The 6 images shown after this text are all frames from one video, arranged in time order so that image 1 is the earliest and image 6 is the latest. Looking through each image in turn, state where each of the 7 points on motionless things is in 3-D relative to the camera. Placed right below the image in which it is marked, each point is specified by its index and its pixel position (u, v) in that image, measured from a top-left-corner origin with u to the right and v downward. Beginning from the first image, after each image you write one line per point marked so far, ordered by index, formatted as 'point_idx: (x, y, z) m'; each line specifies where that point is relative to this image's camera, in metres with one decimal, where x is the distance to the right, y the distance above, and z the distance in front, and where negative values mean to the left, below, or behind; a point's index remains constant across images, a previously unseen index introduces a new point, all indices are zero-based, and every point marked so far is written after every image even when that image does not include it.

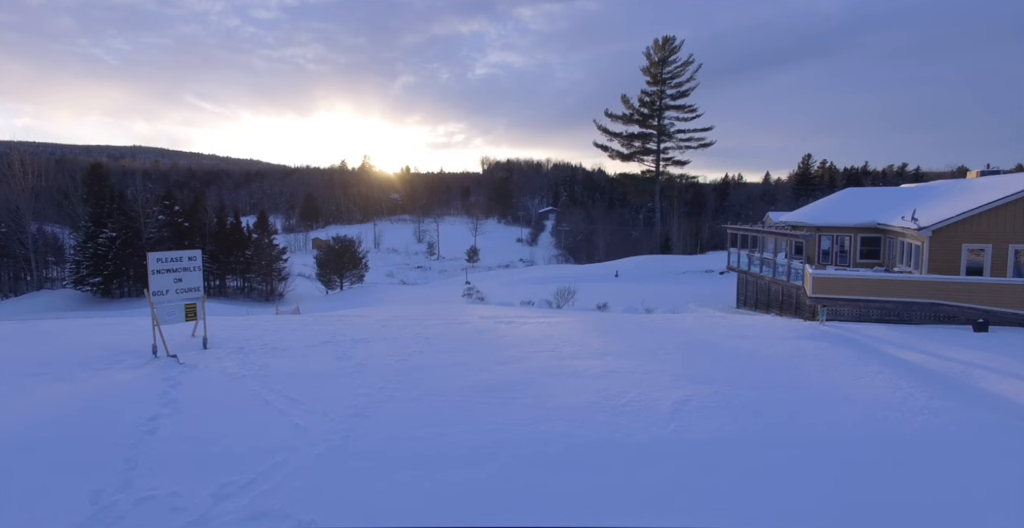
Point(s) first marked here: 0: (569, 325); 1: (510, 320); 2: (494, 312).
0: (+1.2, -1.2, +12.1) m
1: (0.0, -1.1, +12.5) m
2: (-0.4, -1.2, +15.2) m
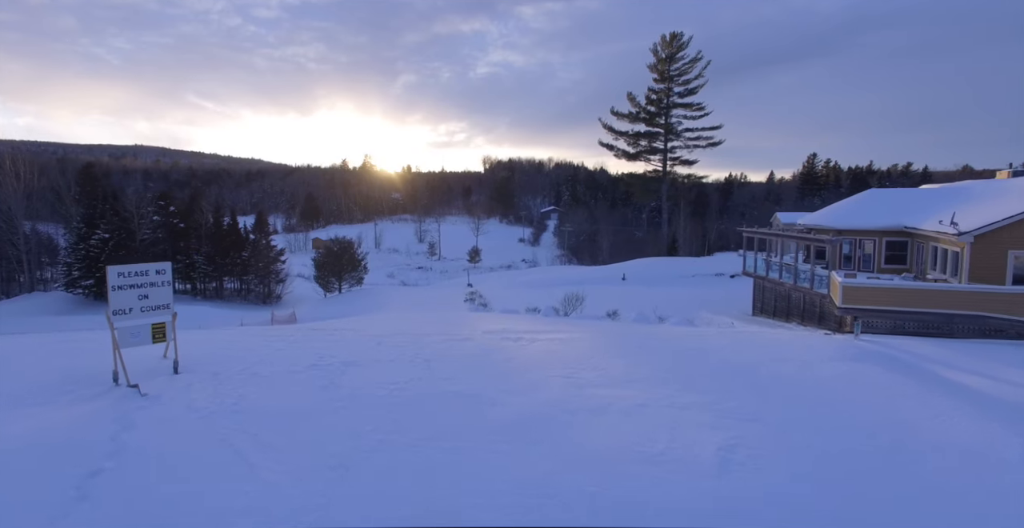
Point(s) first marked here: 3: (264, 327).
0: (+1.3, -1.4, +11.0) m
1: (+0.1, -1.3, +11.4) m
2: (-0.3, -1.4, +14.2) m
3: (-6.9, -1.8, +16.8) m
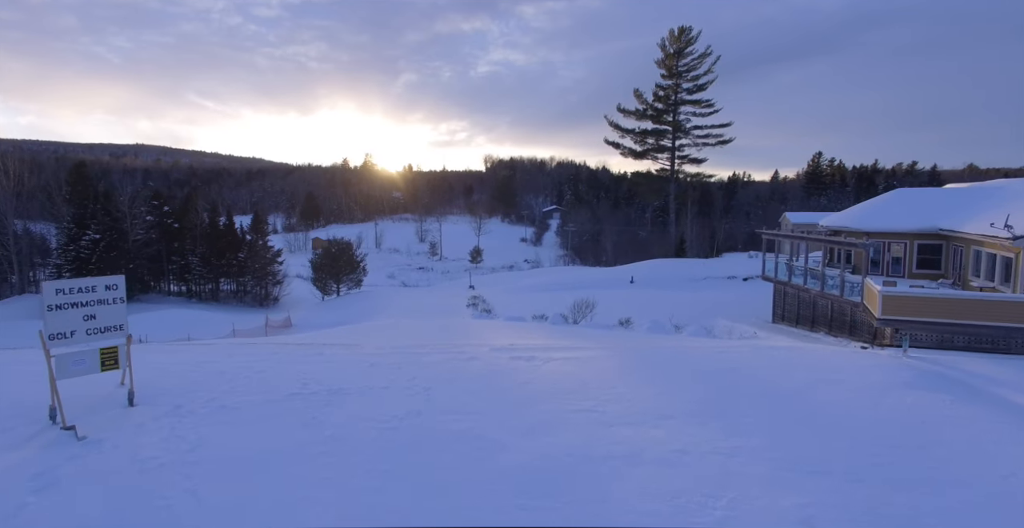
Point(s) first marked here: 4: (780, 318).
0: (+1.5, -1.5, +9.8) m
1: (+0.3, -1.5, +10.2) m
2: (-0.1, -1.5, +13.0) m
3: (-6.7, -1.9, +15.6) m
4: (+8.7, -1.8, +19.9) m
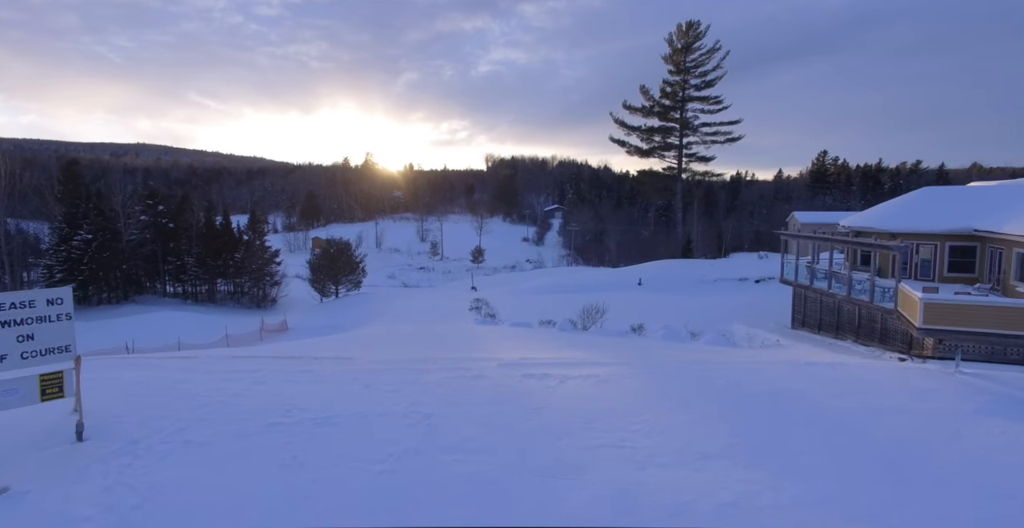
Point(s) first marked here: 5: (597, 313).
0: (+1.6, -1.6, +8.8) m
1: (+0.4, -1.6, +9.2) m
2: (0.0, -1.6, +11.9) m
3: (-6.5, -2.0, +14.6) m
4: (+8.9, -1.8, +18.8) m
5: (+2.7, -1.5, +19.4) m
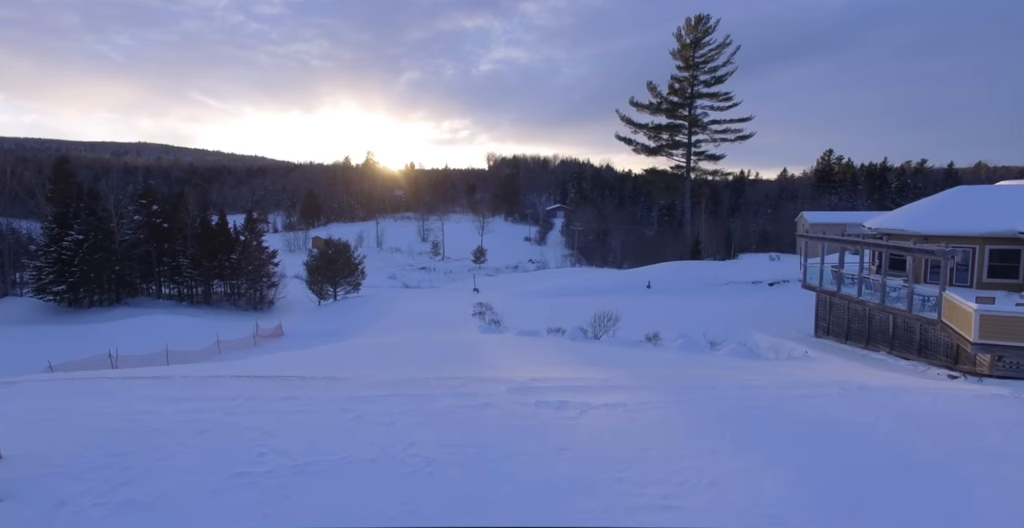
0: (+1.8, -1.8, +7.6) m
1: (+0.6, -1.7, +8.0) m
2: (+0.2, -1.7, +10.8) m
3: (-6.4, -2.2, +13.5) m
4: (+9.0, -2.0, +17.7) m
5: (+2.9, -1.7, +18.2) m
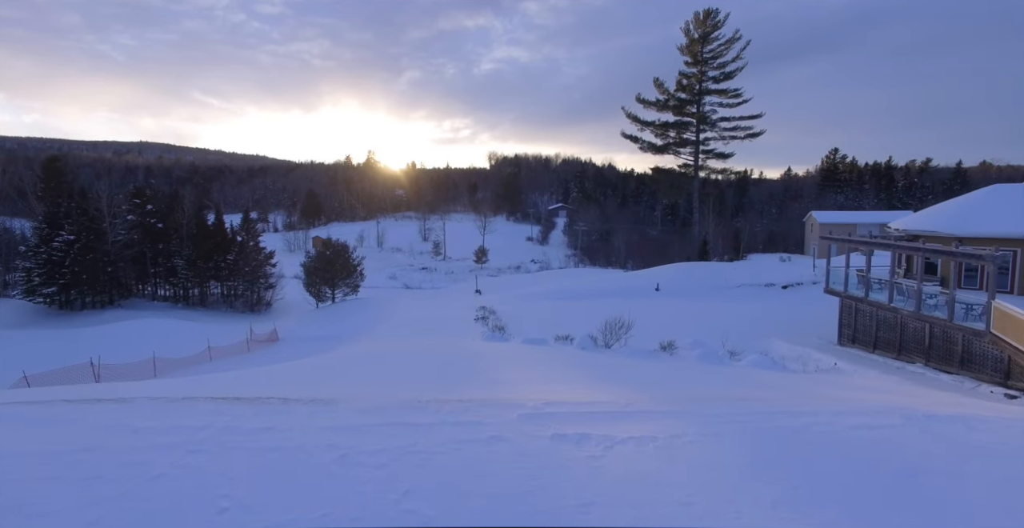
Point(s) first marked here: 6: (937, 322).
0: (+1.9, -1.9, +6.6) m
1: (+0.7, -1.8, +7.0) m
2: (+0.3, -1.8, +9.7) m
3: (-6.2, -2.3, +12.5) m
4: (+9.2, -2.1, +16.6) m
5: (+3.0, -1.8, +17.2) m
6: (+9.0, -1.2, +12.9) m
